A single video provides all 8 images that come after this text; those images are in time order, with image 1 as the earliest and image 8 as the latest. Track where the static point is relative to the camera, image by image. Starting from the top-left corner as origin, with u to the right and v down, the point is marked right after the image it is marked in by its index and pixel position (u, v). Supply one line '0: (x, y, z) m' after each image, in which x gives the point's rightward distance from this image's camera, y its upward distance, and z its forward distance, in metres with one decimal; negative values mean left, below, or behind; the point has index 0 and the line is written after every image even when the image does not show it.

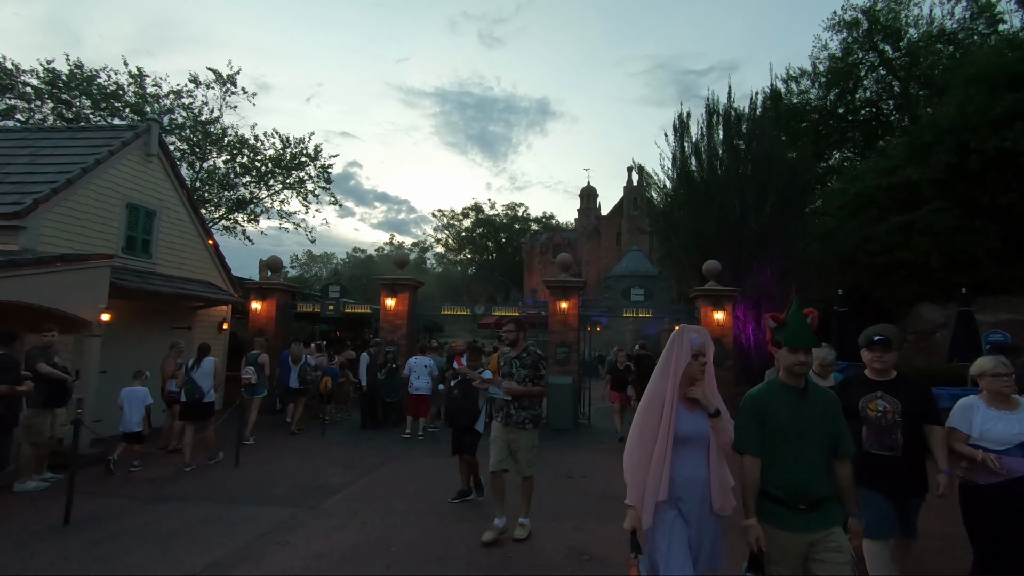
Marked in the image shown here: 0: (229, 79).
0: (-9.8, +7.2, +18.6) m
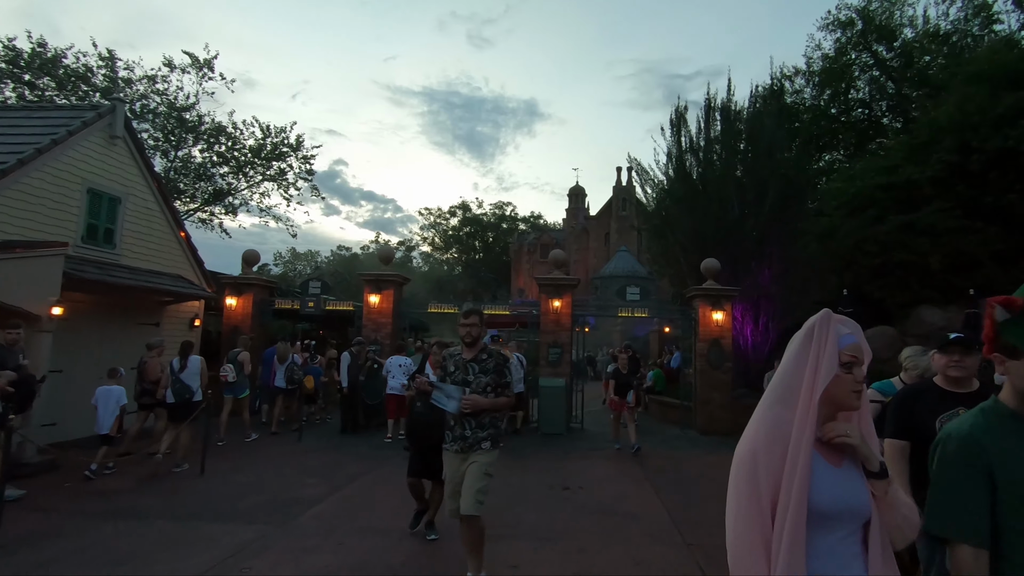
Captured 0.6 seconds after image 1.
0: (-10.1, +7.4, +17.7) m
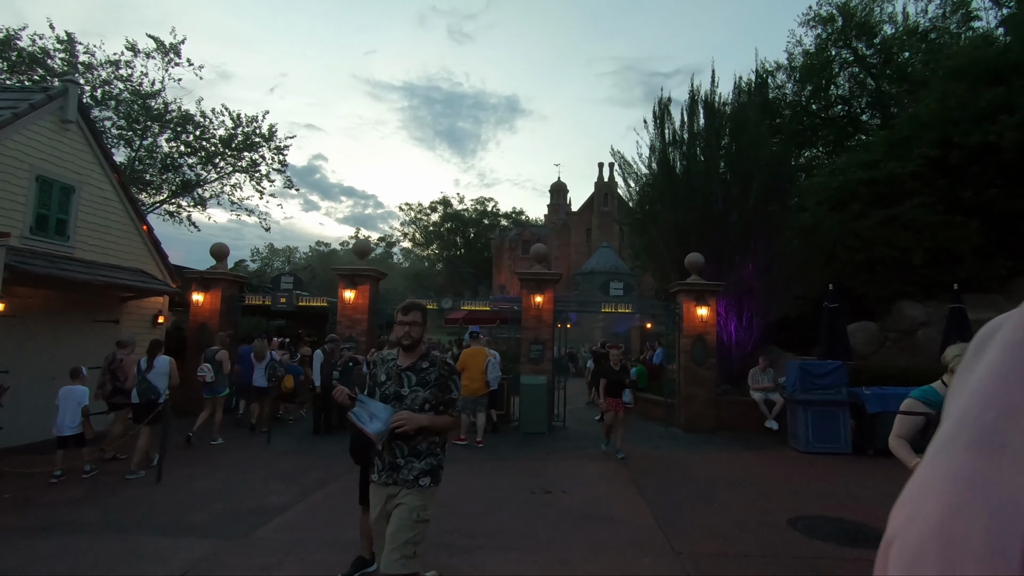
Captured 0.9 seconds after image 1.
0: (-10.7, +7.5, +16.9) m
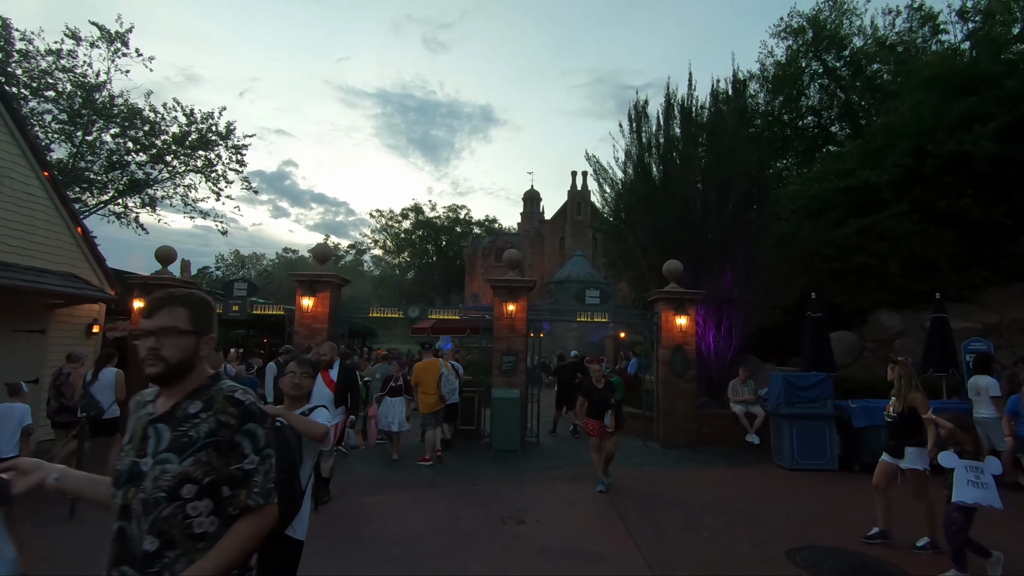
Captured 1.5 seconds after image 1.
0: (-11.6, +7.4, +15.8) m
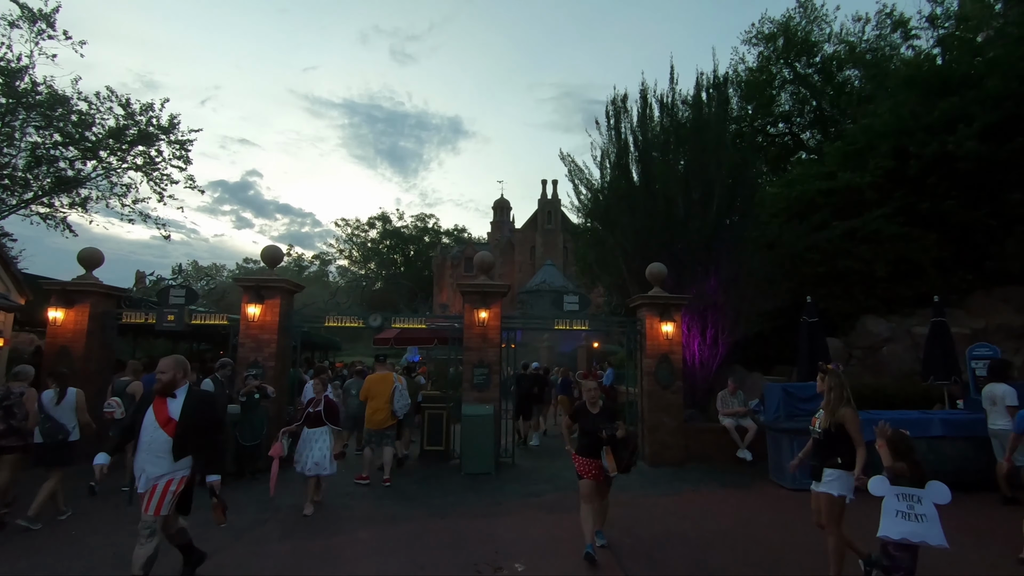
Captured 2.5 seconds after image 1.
0: (-12.4, +7.1, +14.1) m
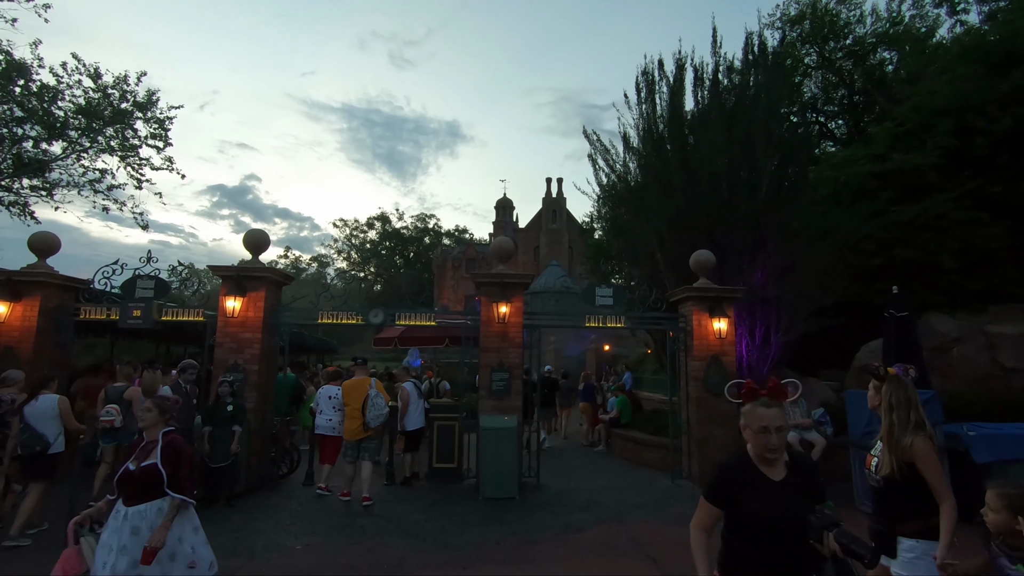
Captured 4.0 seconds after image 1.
0: (-11.9, +7.3, +12.5) m
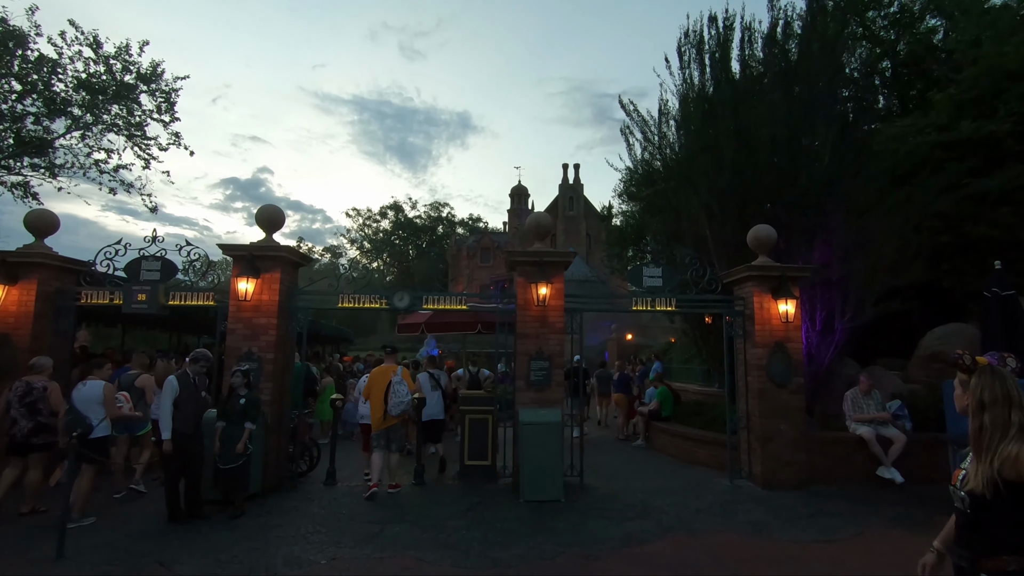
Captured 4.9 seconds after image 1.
0: (-11.2, +7.6, +11.7) m
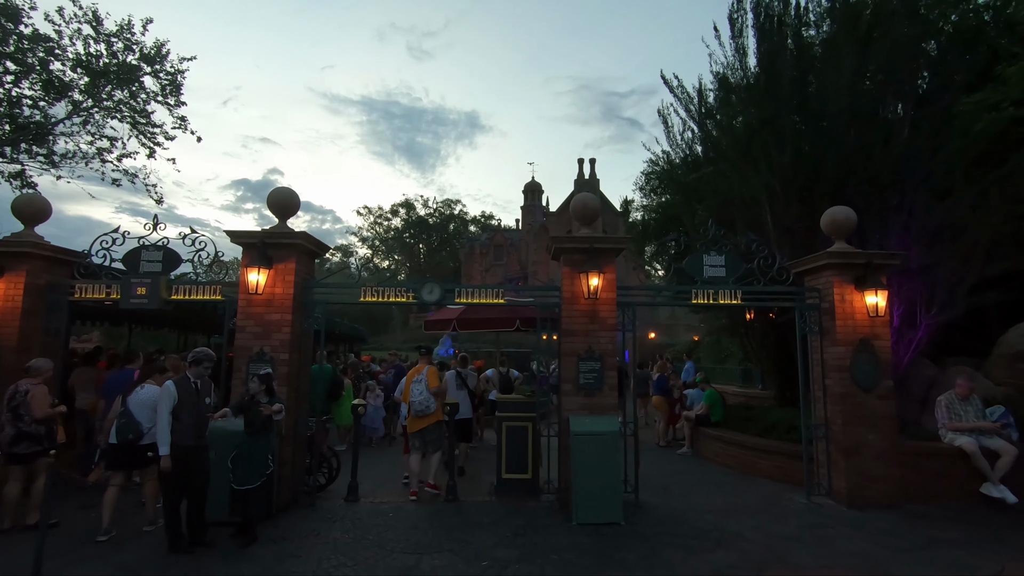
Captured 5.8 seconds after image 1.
0: (-10.6, +7.7, +10.8) m
